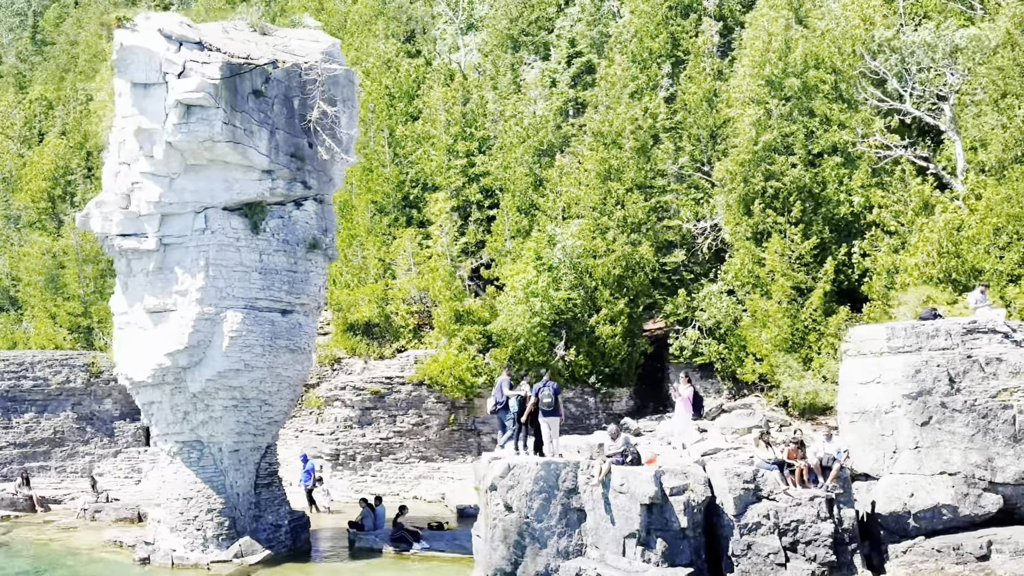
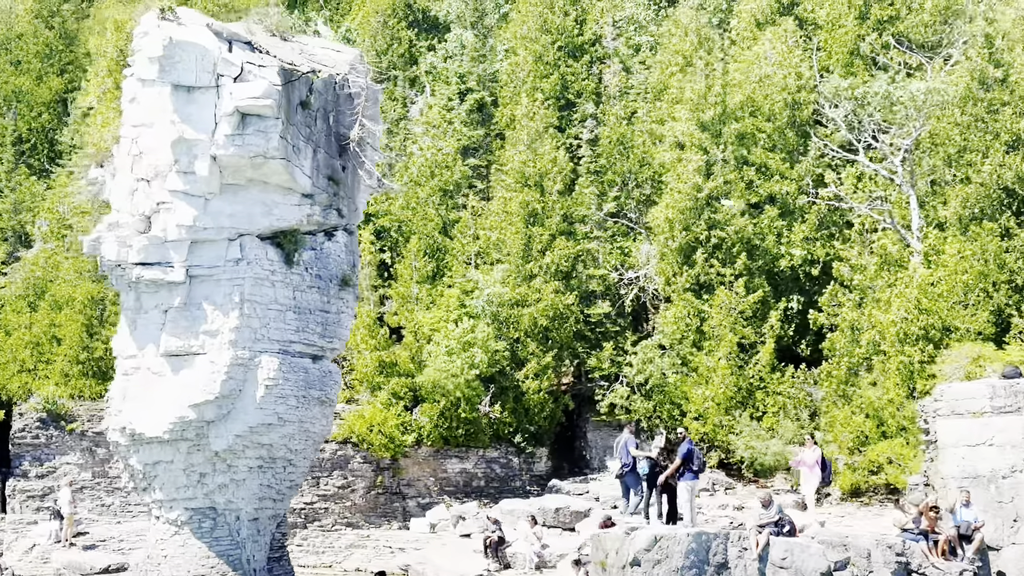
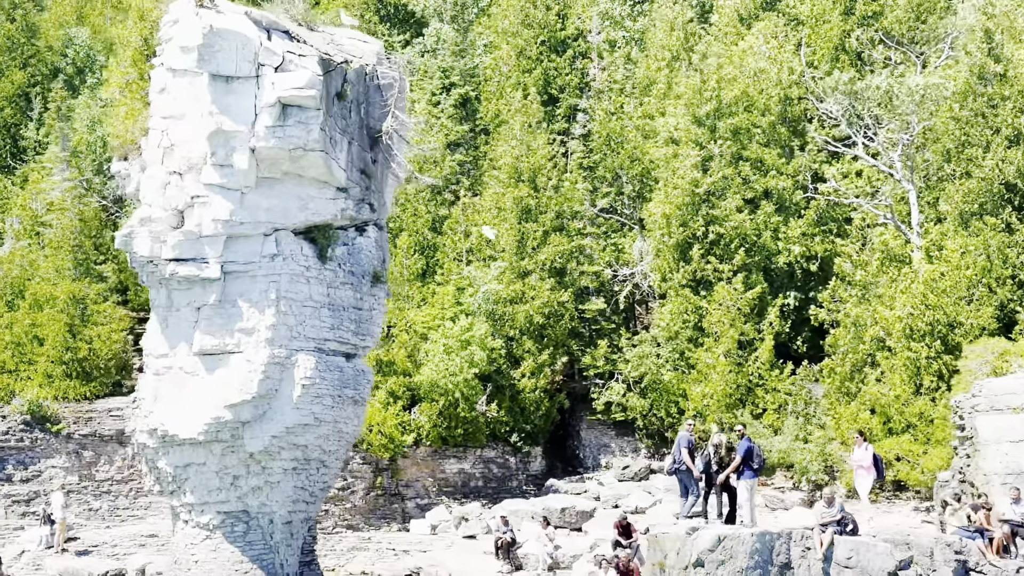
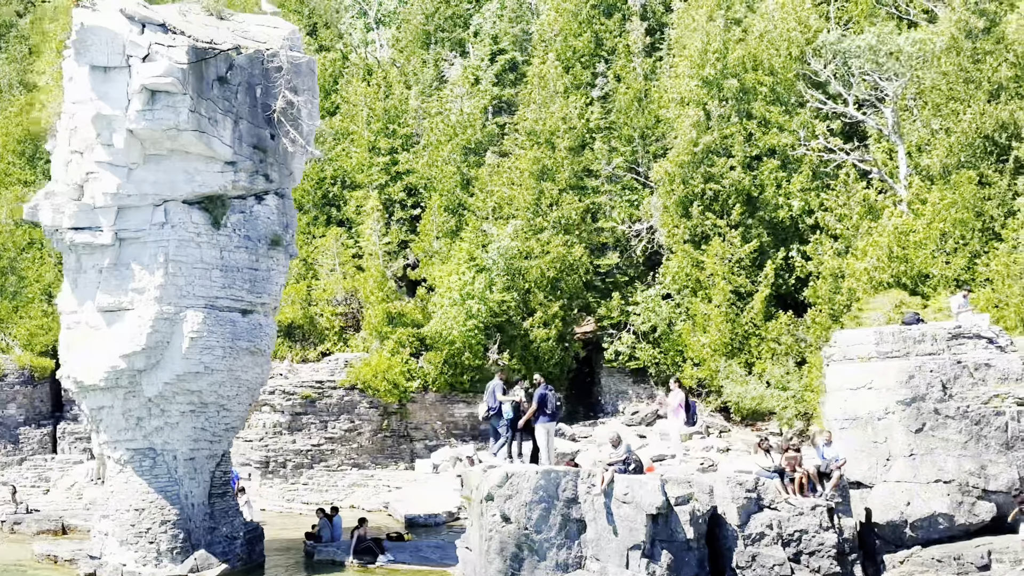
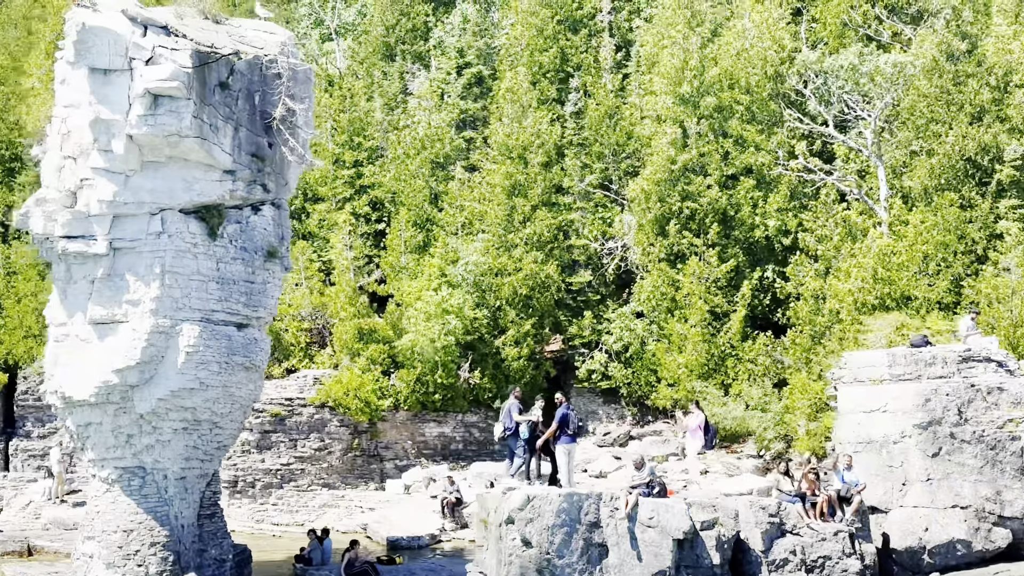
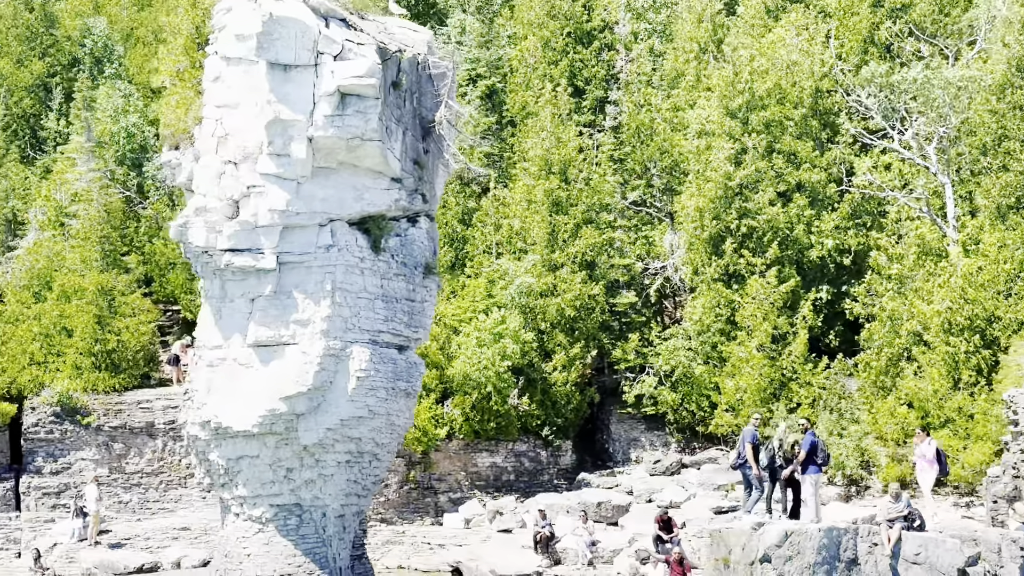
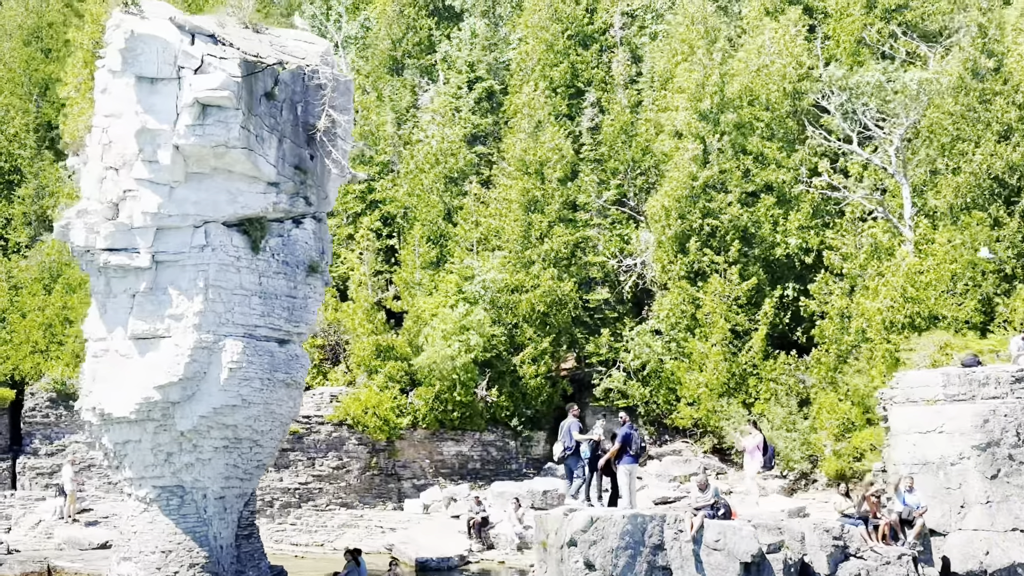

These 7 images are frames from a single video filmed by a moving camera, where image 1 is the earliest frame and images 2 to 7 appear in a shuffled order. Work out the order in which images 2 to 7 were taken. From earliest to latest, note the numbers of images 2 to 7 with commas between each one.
4, 5, 7, 2, 3, 6
